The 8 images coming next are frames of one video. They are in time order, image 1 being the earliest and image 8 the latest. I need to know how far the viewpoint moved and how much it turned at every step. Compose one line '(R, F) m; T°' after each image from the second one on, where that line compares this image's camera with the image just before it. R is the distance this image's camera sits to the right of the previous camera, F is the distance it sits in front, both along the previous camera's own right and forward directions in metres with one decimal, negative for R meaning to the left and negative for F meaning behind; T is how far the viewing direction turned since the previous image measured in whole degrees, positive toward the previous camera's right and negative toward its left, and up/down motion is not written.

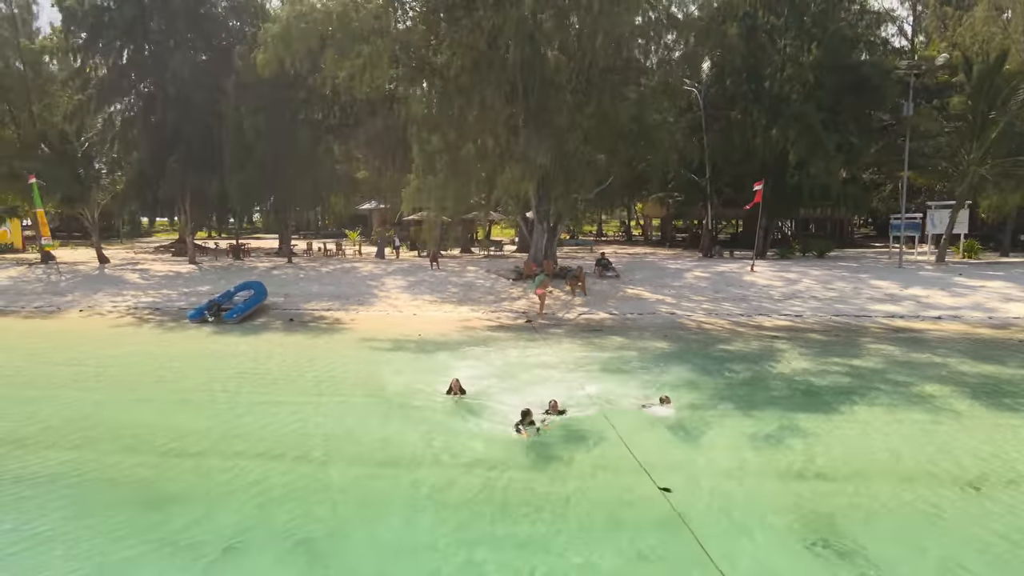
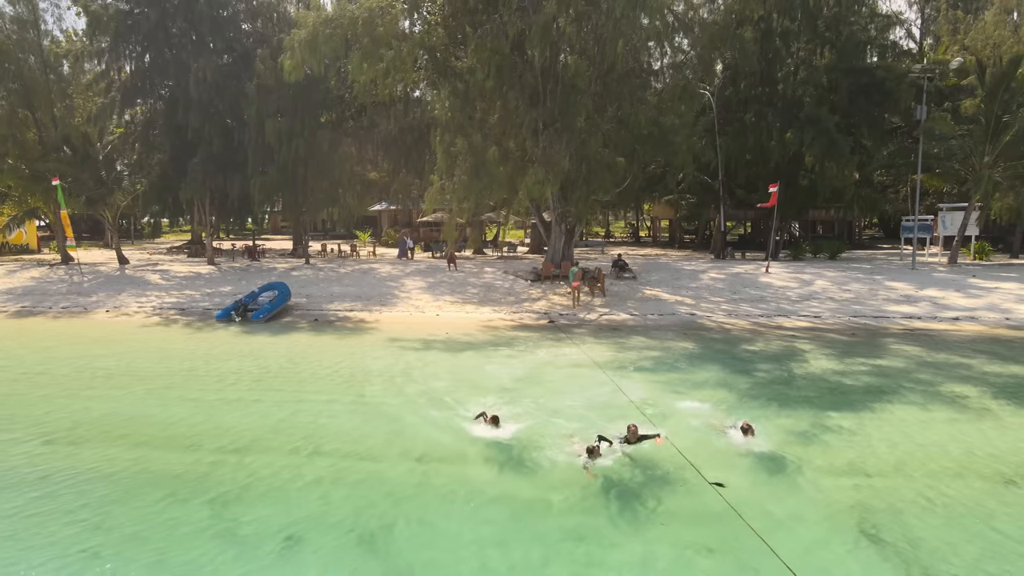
(-0.4, -0.2) m; 0°
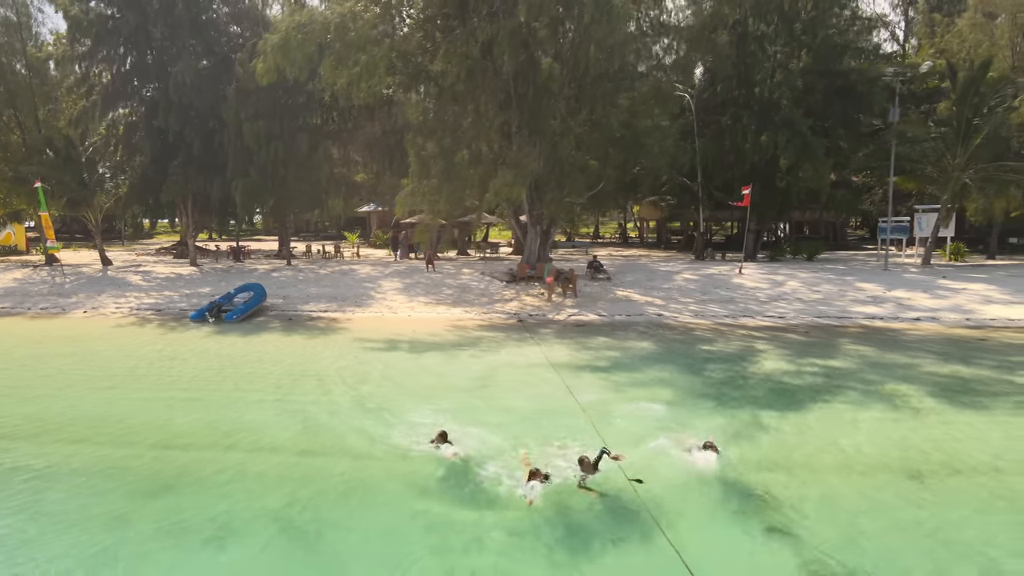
(+0.5, -0.2) m; 0°
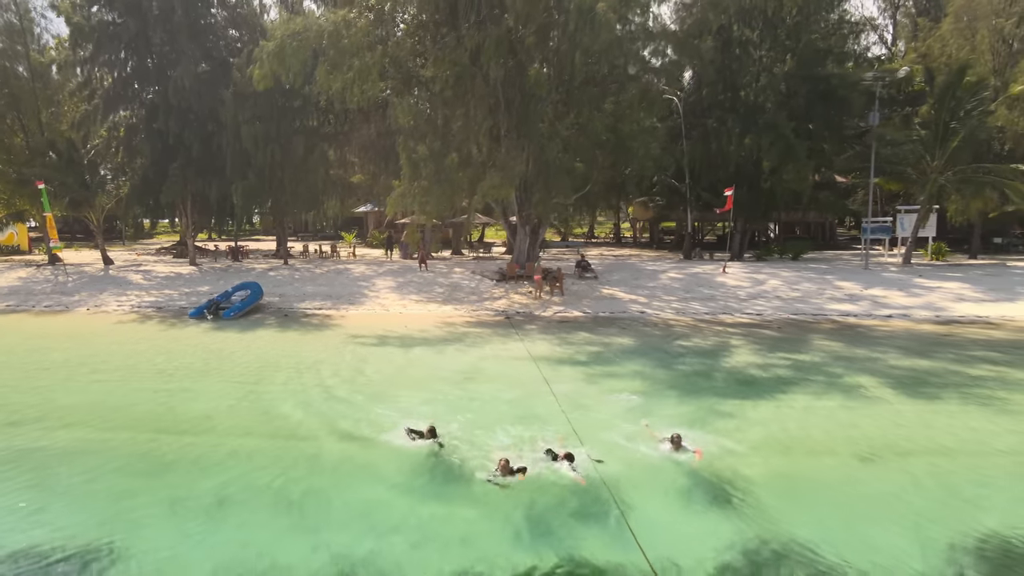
(+0.2, -0.5) m; 0°
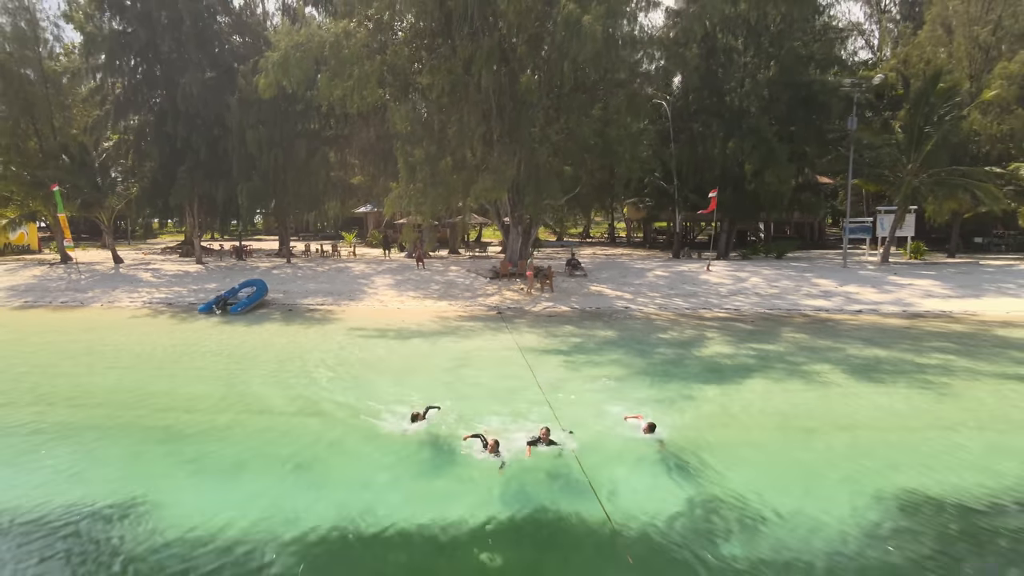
(+0.2, -0.9) m; 0°
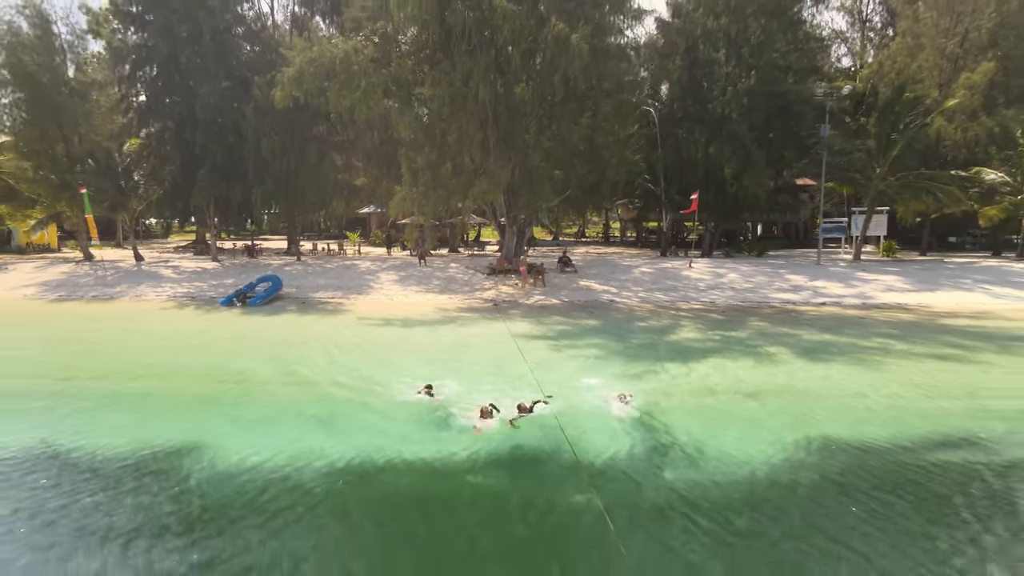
(+0.1, -1.5) m; 0°
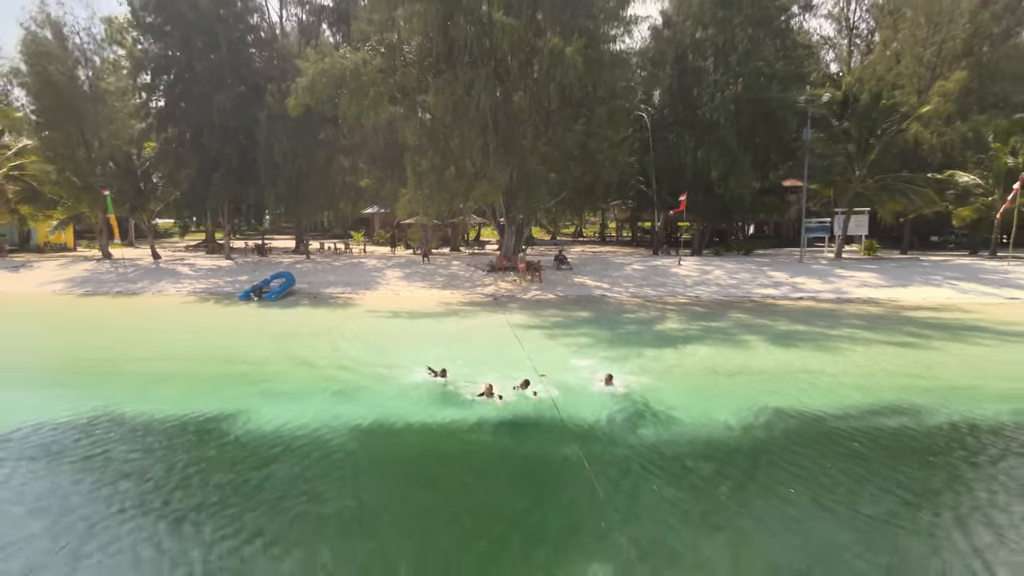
(0.0, -1.2) m; 0°
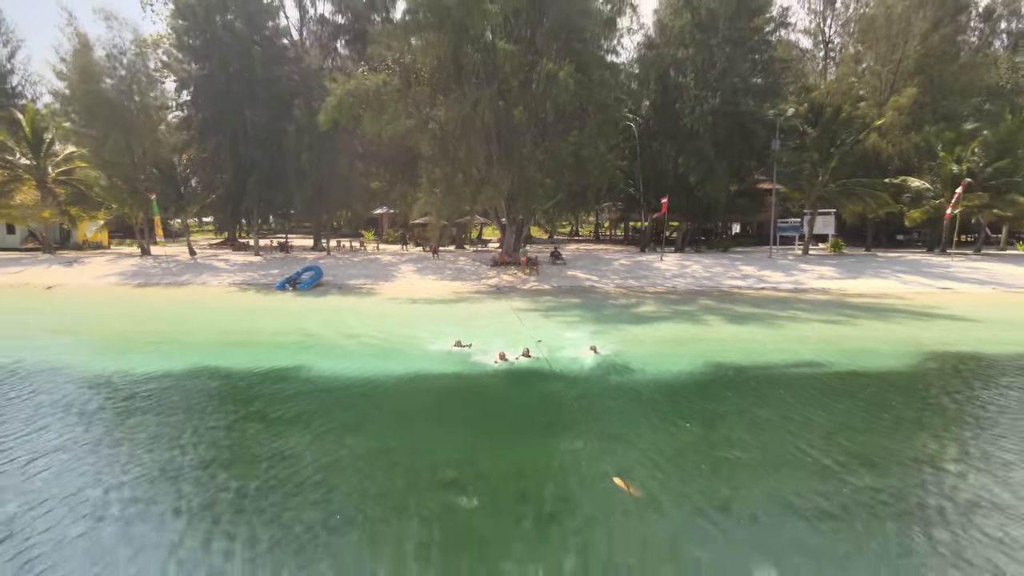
(-0.1, -2.7) m; 0°
